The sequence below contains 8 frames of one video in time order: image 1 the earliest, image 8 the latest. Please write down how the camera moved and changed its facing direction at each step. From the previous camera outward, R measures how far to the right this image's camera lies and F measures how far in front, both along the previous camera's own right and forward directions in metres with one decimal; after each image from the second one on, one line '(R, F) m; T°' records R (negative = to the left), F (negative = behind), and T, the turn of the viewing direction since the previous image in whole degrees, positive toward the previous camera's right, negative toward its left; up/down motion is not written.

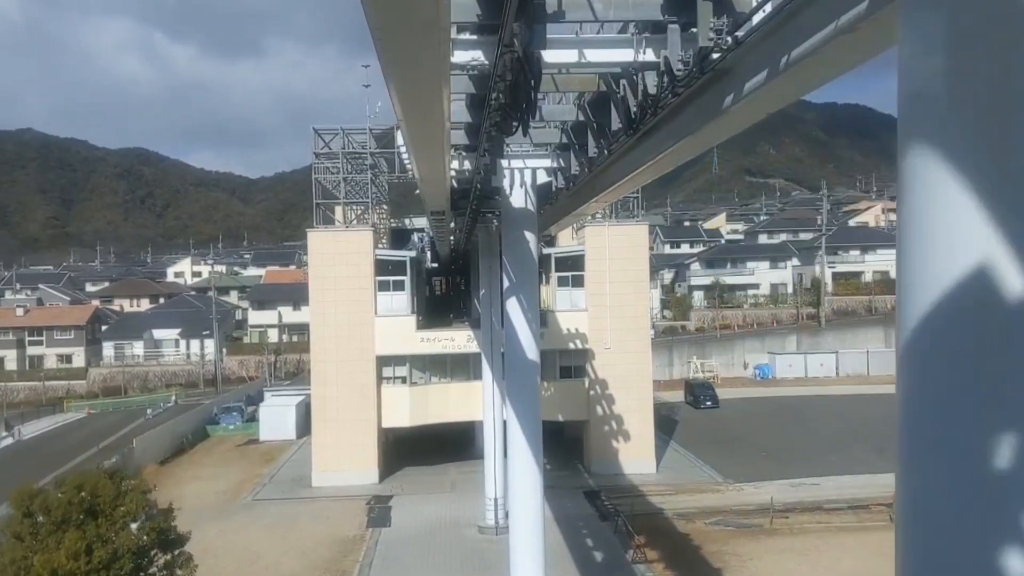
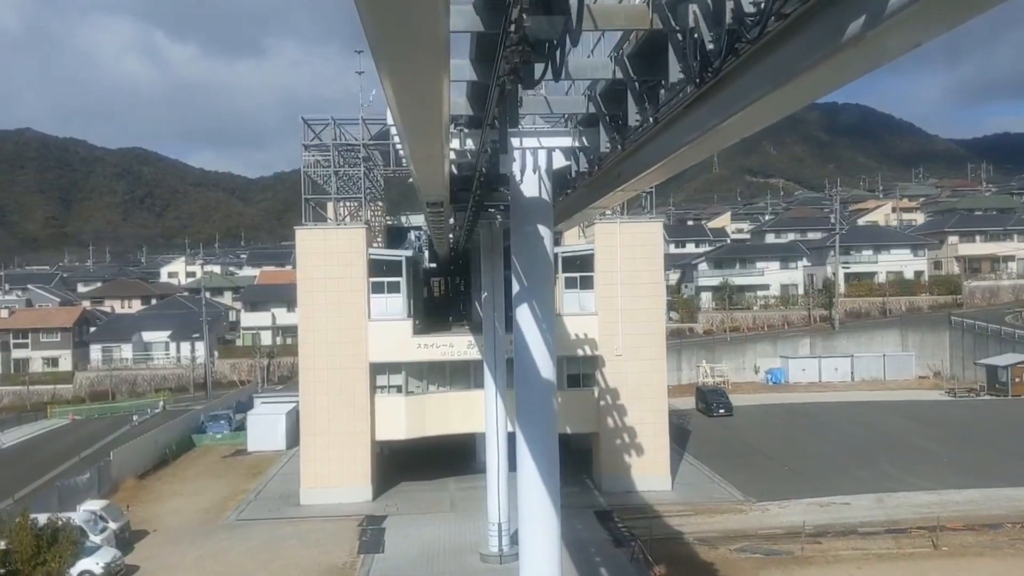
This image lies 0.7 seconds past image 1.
(0.0, +1.0) m; 0°
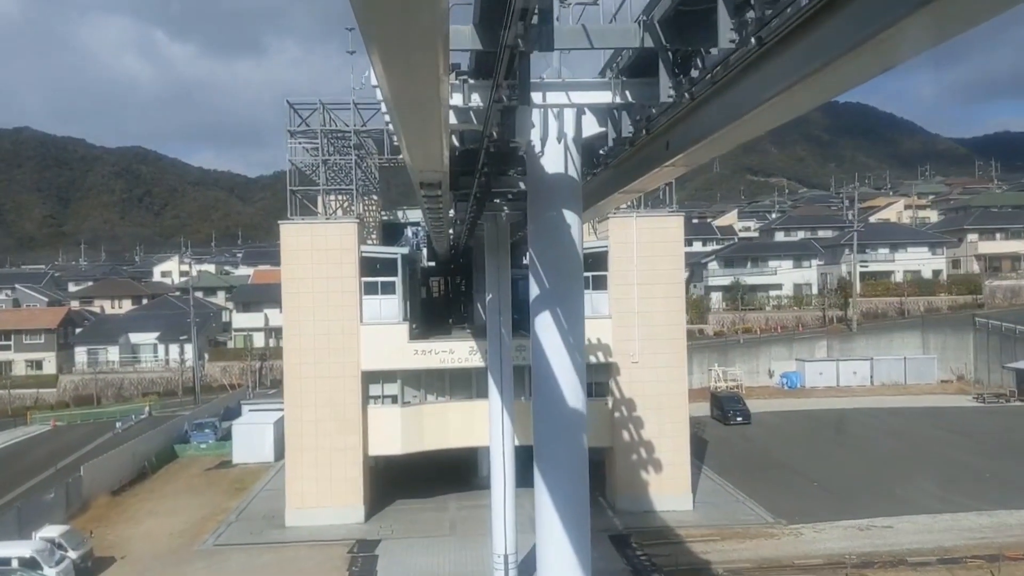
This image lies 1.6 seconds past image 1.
(0.0, +1.1) m; 0°
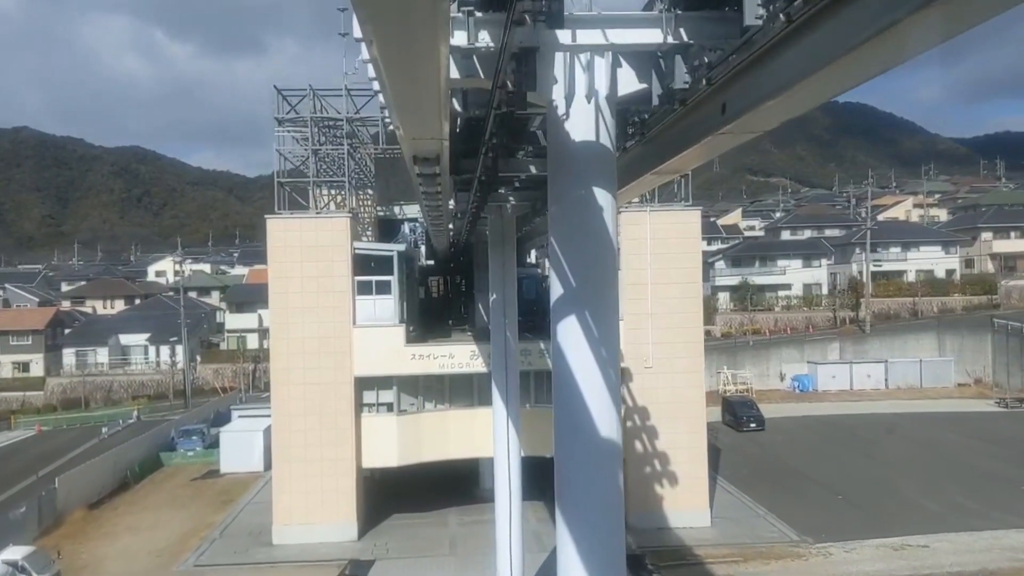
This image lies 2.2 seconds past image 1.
(0.0, +0.8) m; 0°
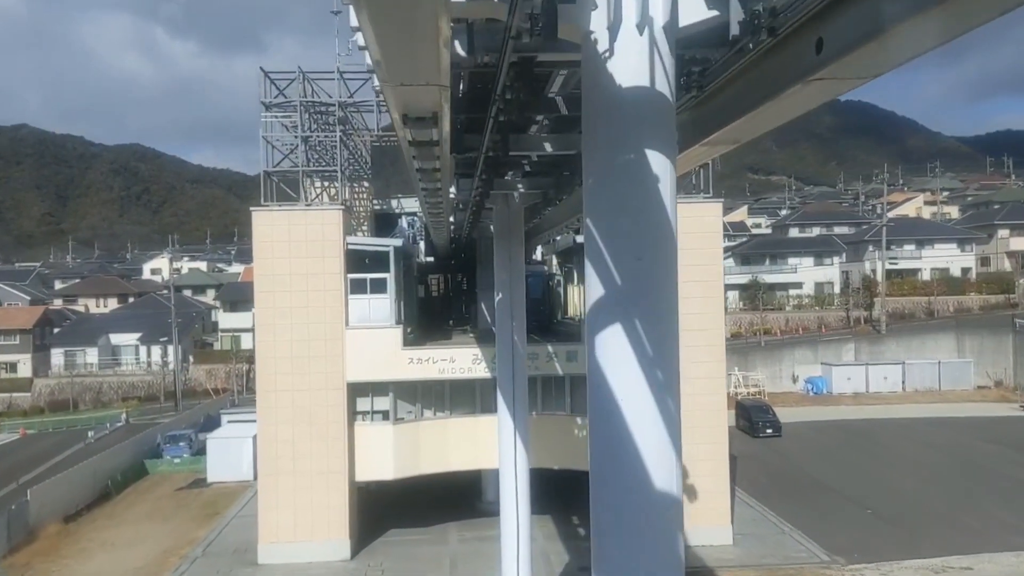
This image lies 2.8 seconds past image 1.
(0.0, +0.8) m; 0°
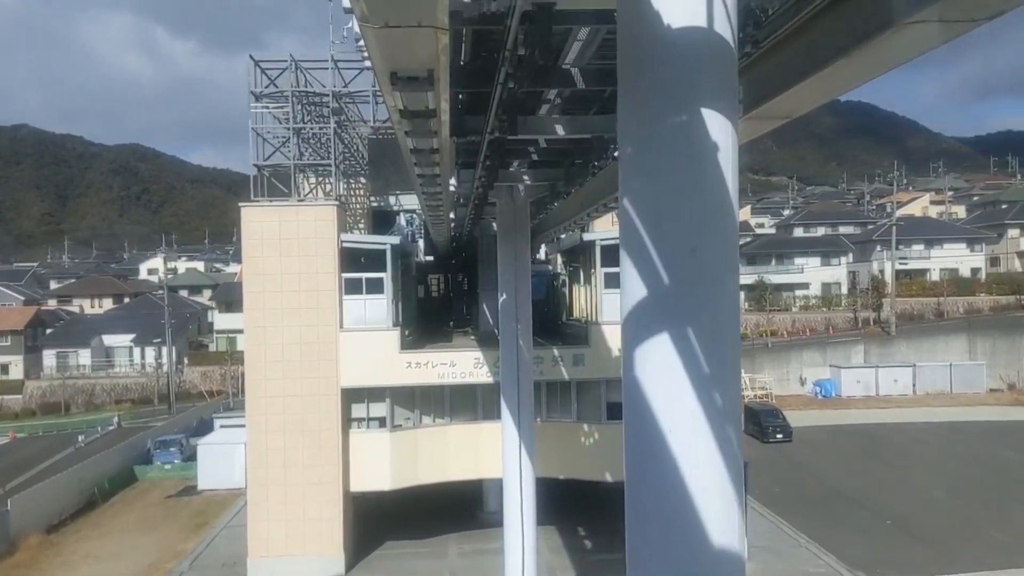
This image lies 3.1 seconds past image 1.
(0.0, +0.5) m; 0°
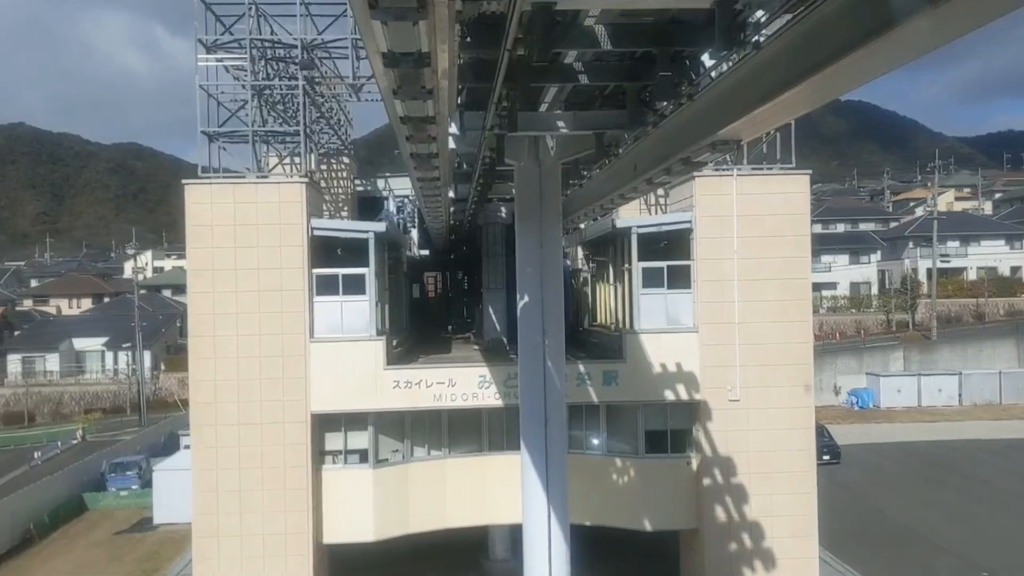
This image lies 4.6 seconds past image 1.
(-0.1, +1.9) m; 0°
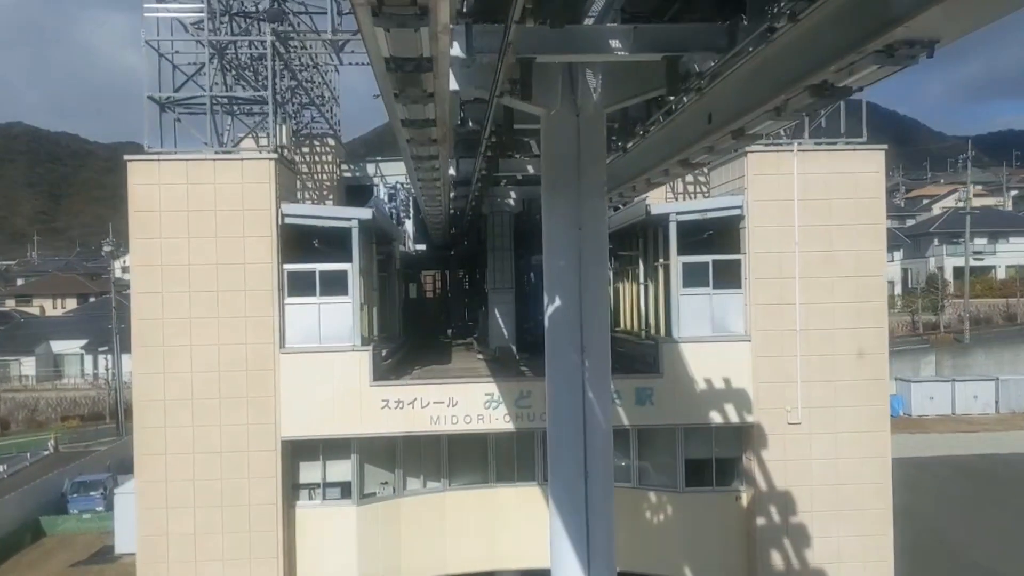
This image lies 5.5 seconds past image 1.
(-0.1, +1.3) m; 0°
